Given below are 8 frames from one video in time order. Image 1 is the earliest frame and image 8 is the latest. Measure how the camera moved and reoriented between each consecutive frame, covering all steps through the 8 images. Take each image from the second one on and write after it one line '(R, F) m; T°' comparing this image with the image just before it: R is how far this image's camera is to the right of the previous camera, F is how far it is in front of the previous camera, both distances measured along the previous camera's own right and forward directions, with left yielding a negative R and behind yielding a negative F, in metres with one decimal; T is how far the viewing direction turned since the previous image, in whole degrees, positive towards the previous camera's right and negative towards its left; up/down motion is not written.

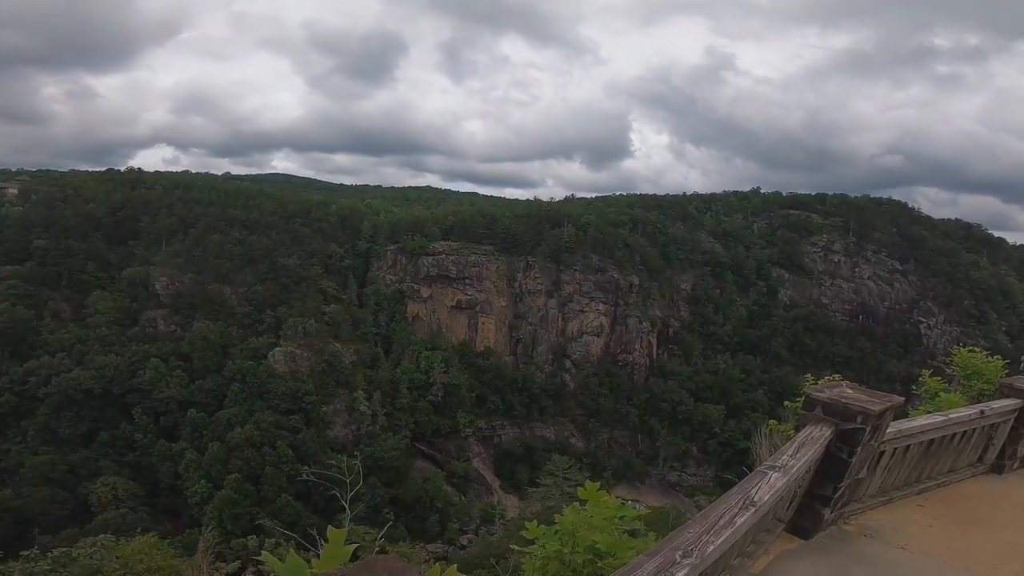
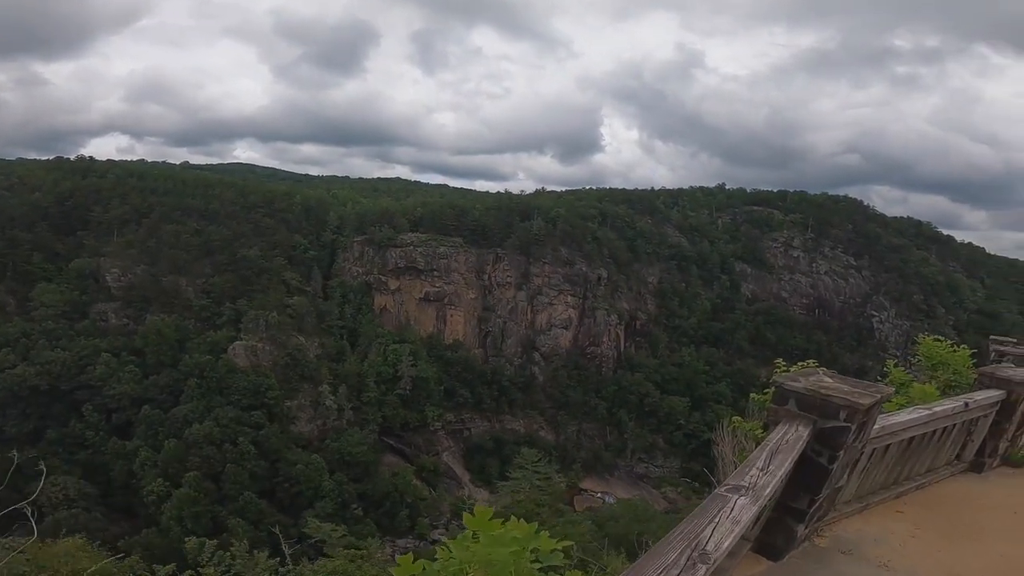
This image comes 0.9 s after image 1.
(-0.1, +0.4) m; +3°
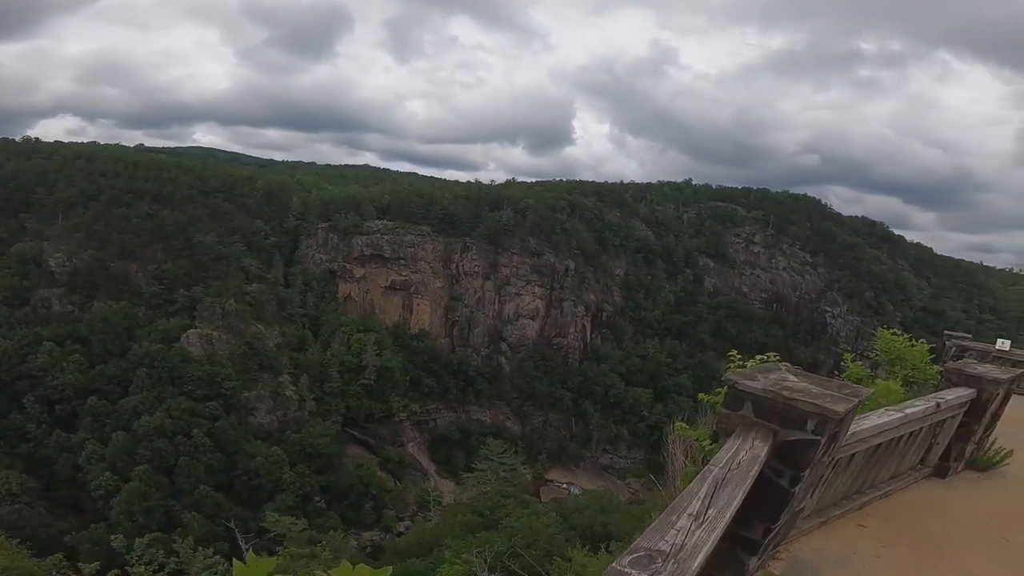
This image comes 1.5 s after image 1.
(-0.1, +0.4) m; +3°
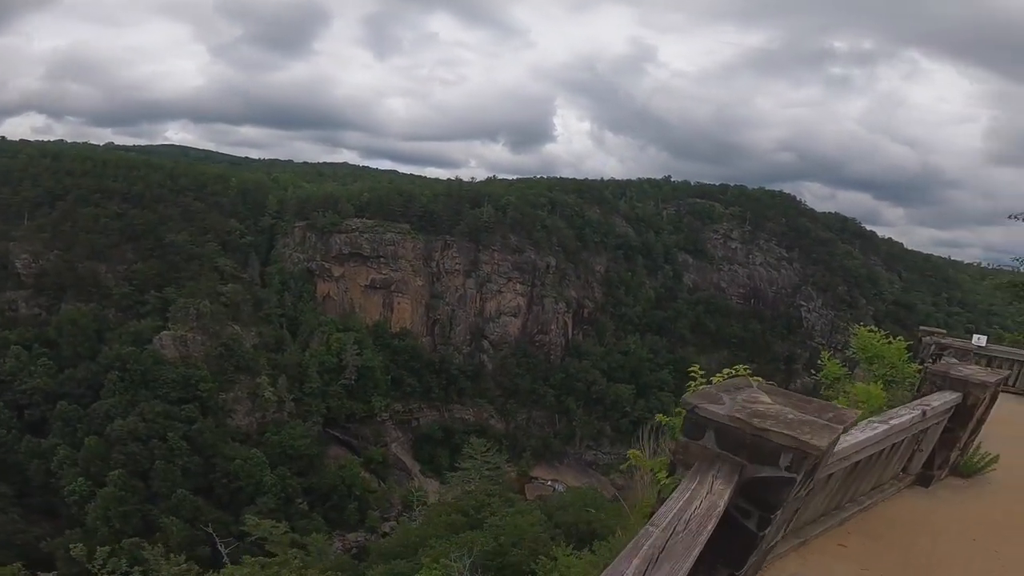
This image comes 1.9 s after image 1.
(-0.1, +0.2) m; +2°
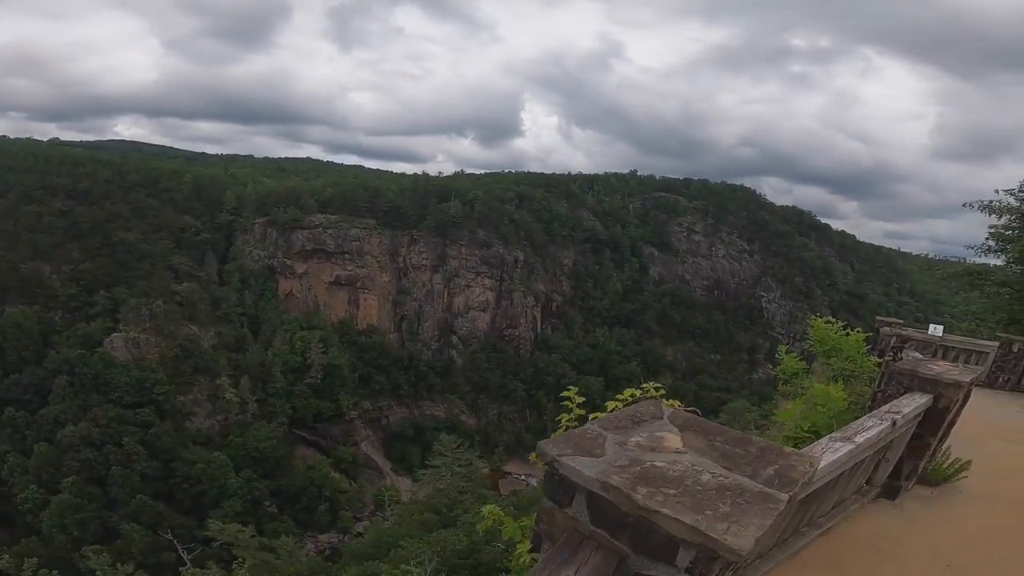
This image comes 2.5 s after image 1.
(-0.1, +0.4) m; +3°
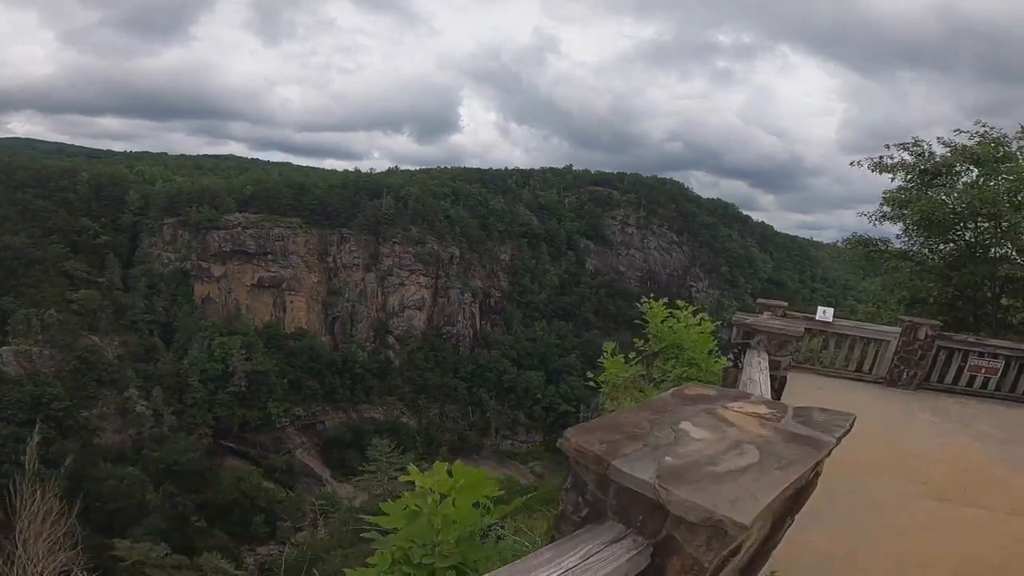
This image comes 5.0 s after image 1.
(+0.1, +0.7) m; +6°
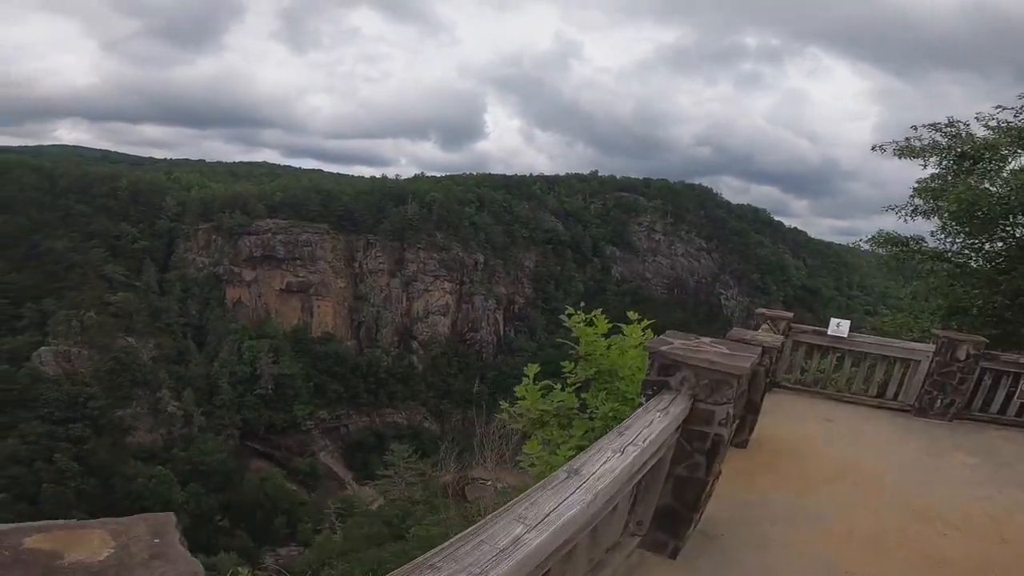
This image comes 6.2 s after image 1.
(+0.2, -0.1) m; -2°
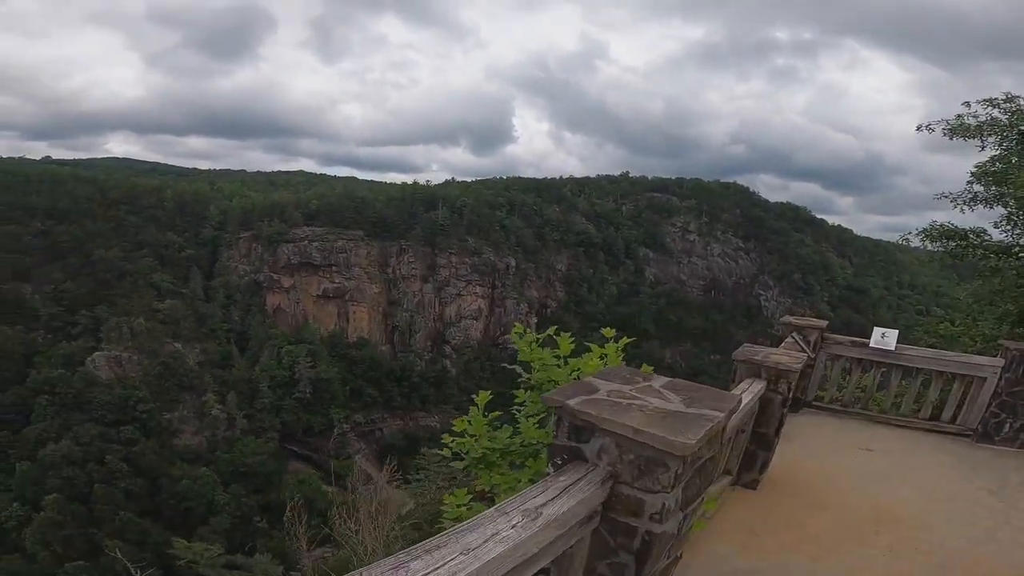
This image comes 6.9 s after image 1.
(+0.2, -0.3) m; -3°
